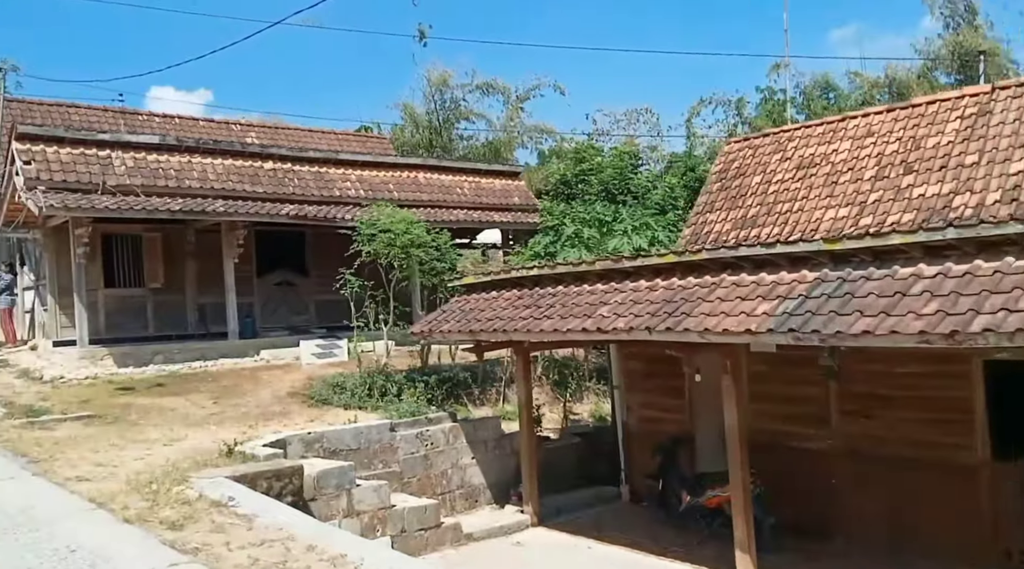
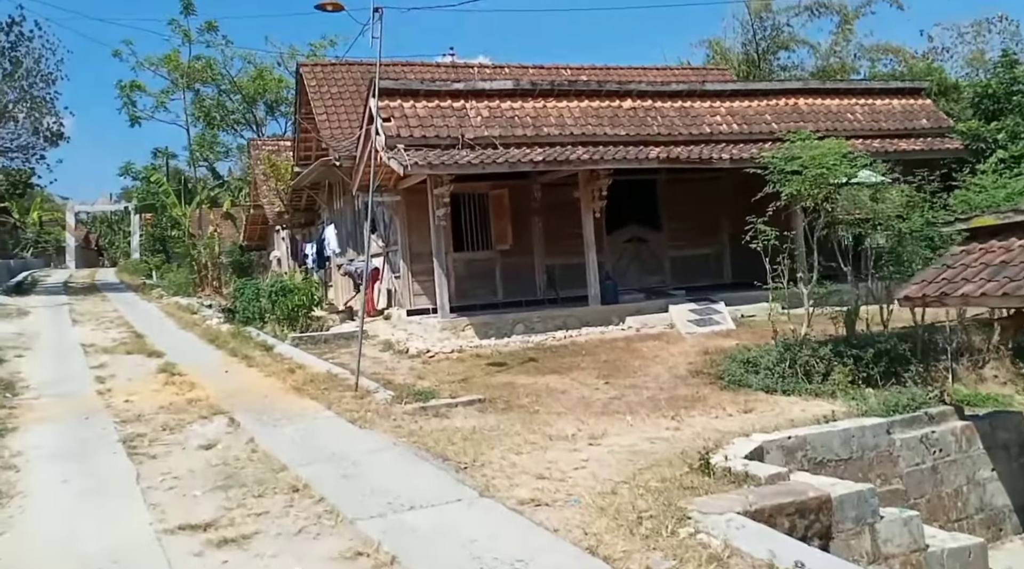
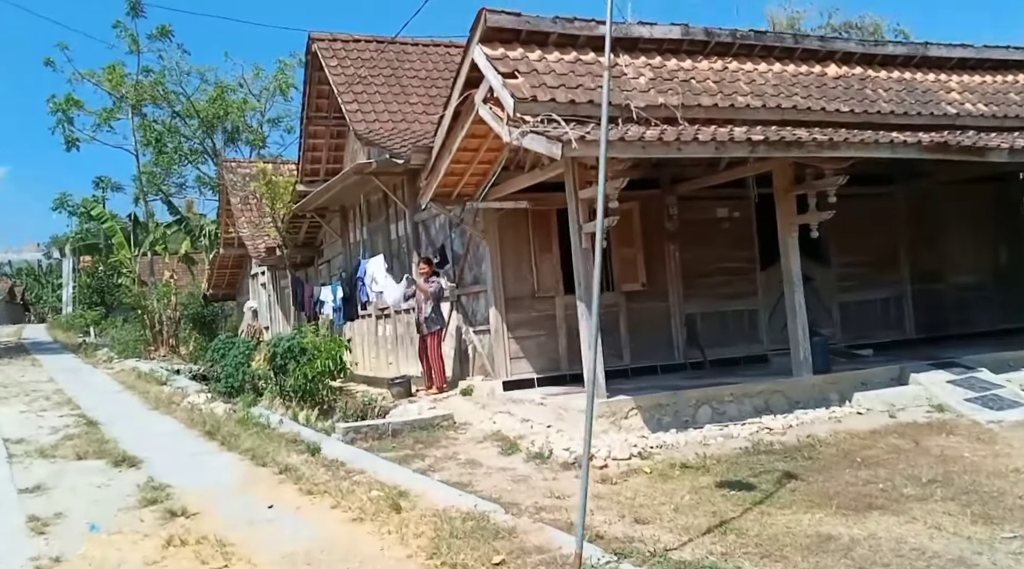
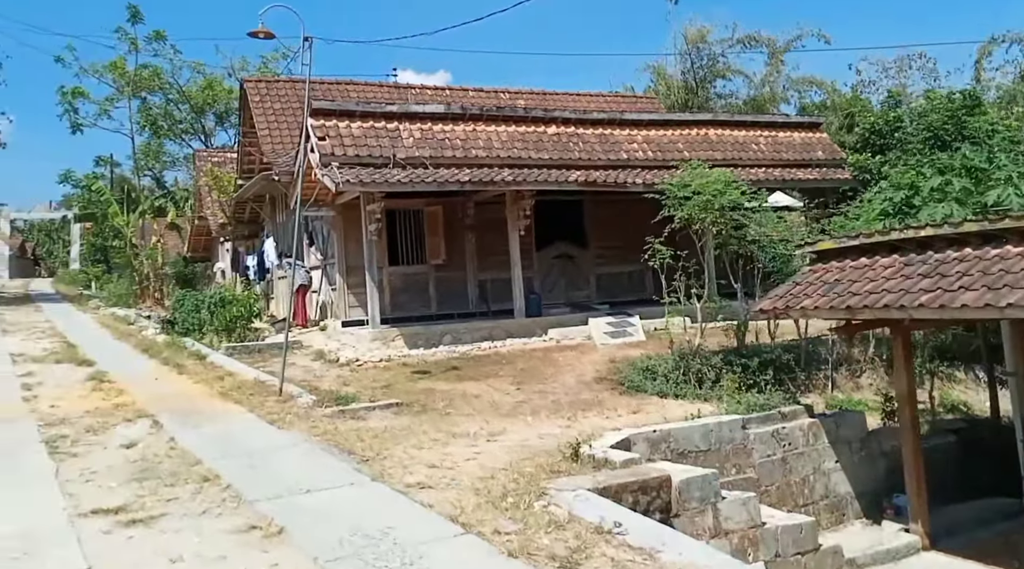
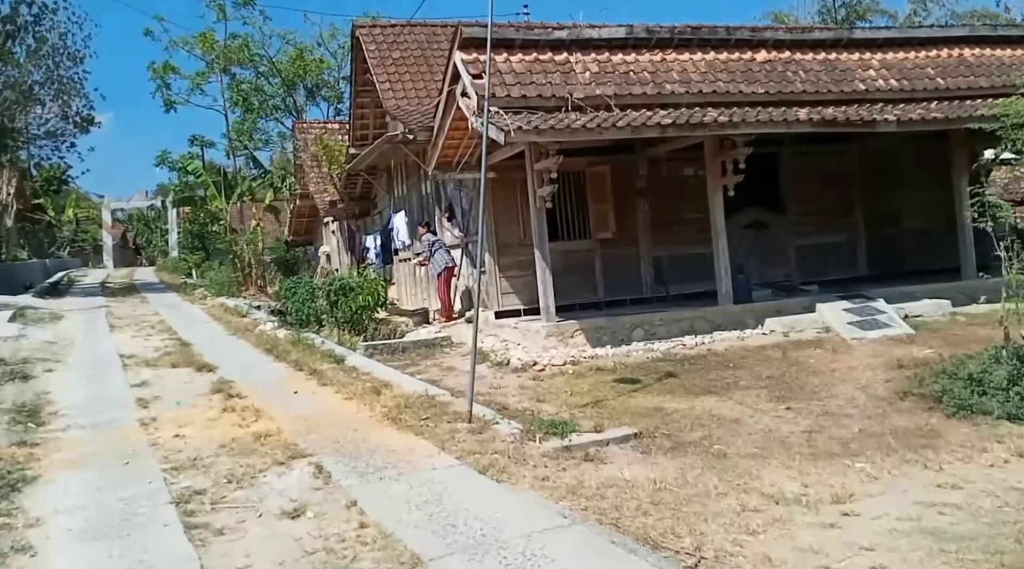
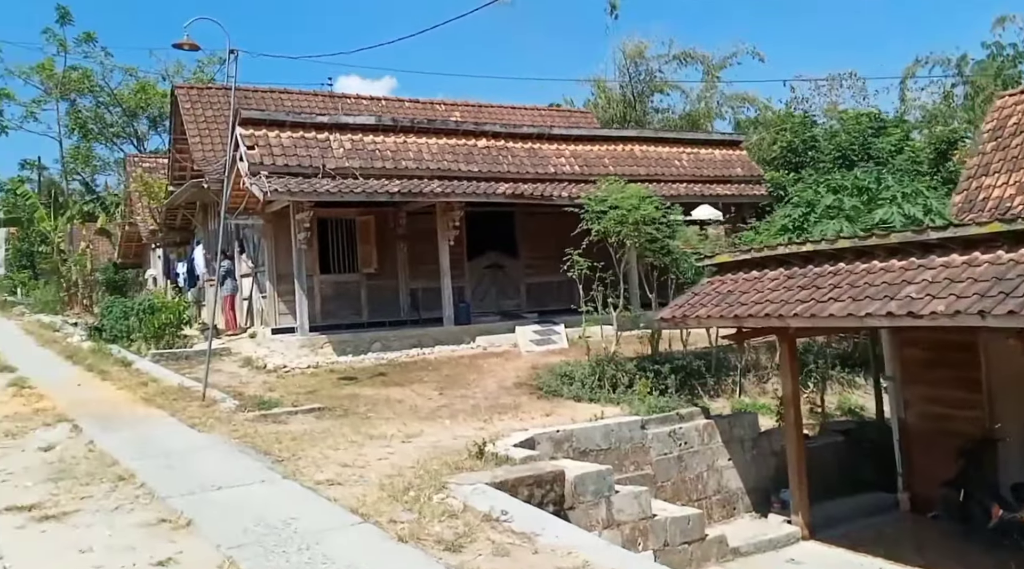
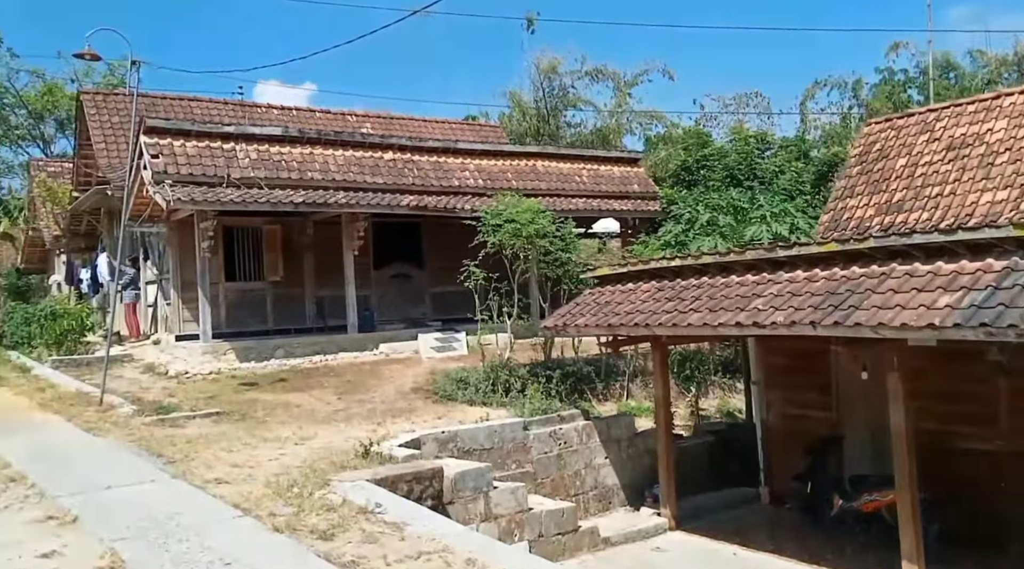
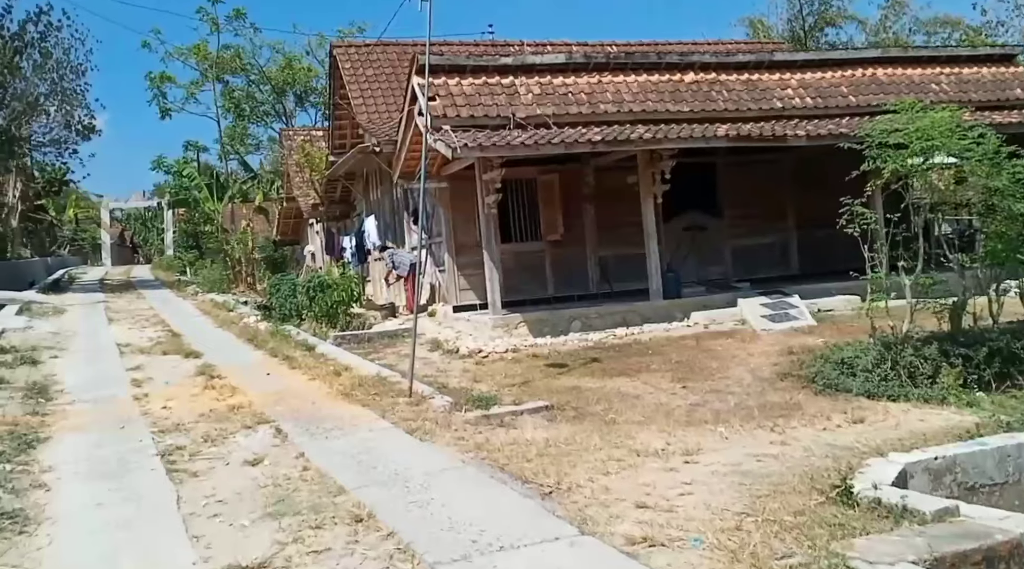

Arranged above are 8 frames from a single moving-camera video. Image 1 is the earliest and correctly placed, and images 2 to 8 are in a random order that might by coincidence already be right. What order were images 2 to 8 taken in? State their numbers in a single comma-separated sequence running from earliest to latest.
7, 6, 4, 2, 8, 5, 3
